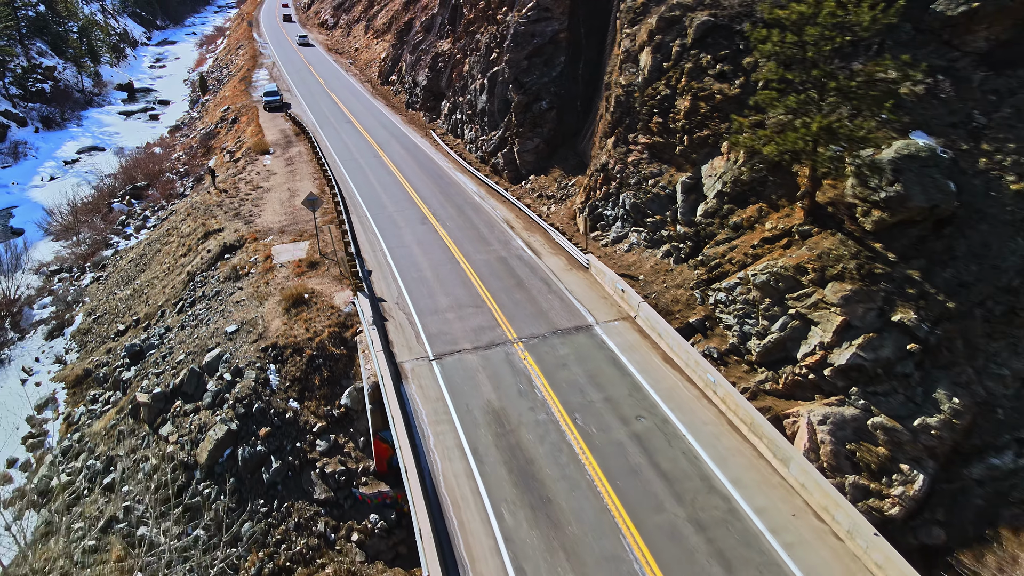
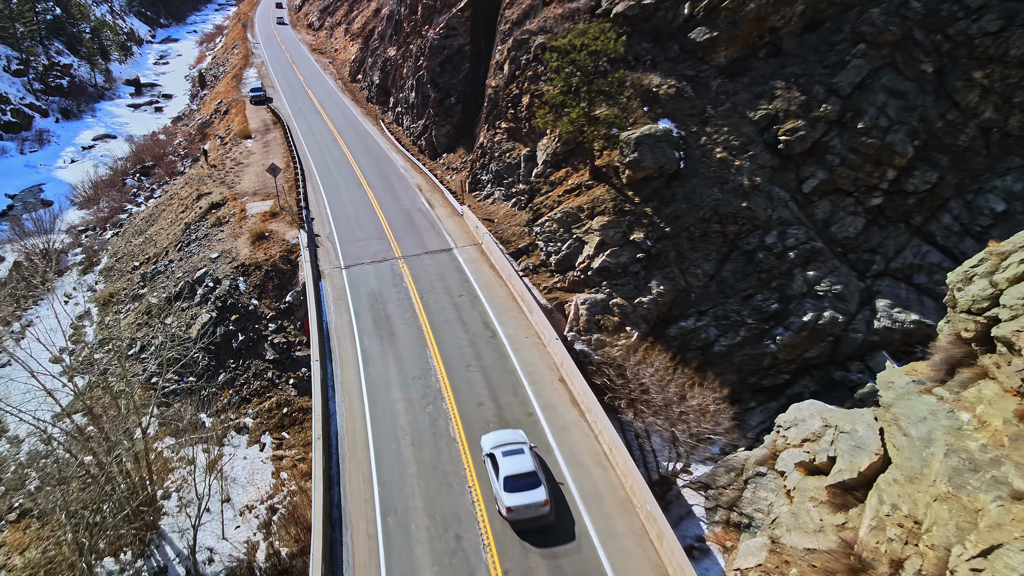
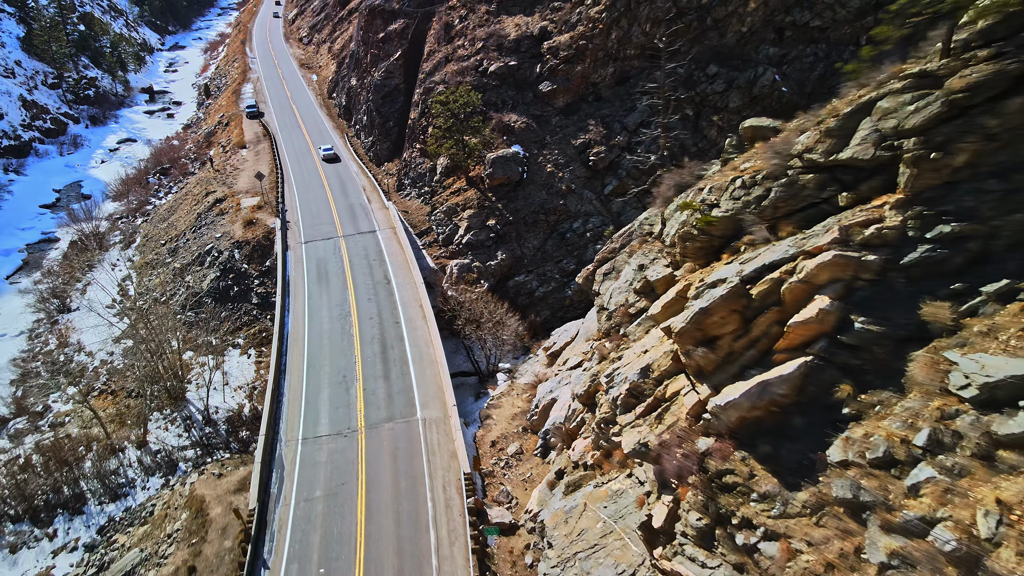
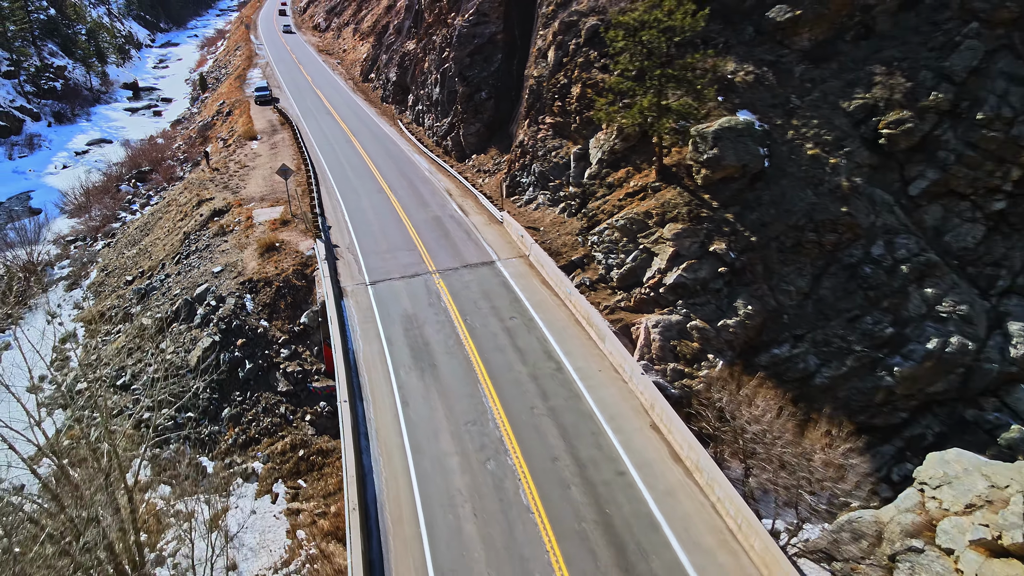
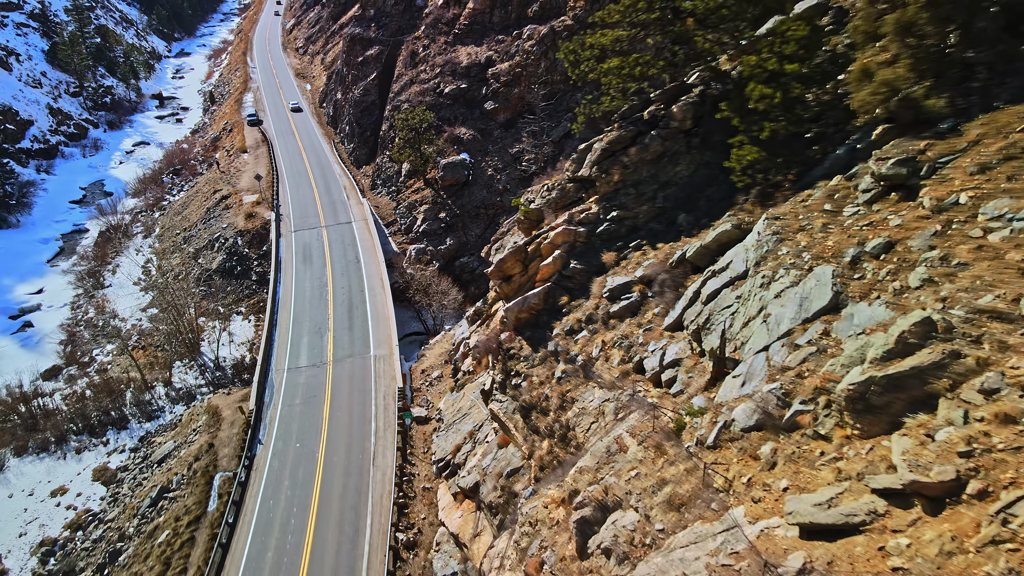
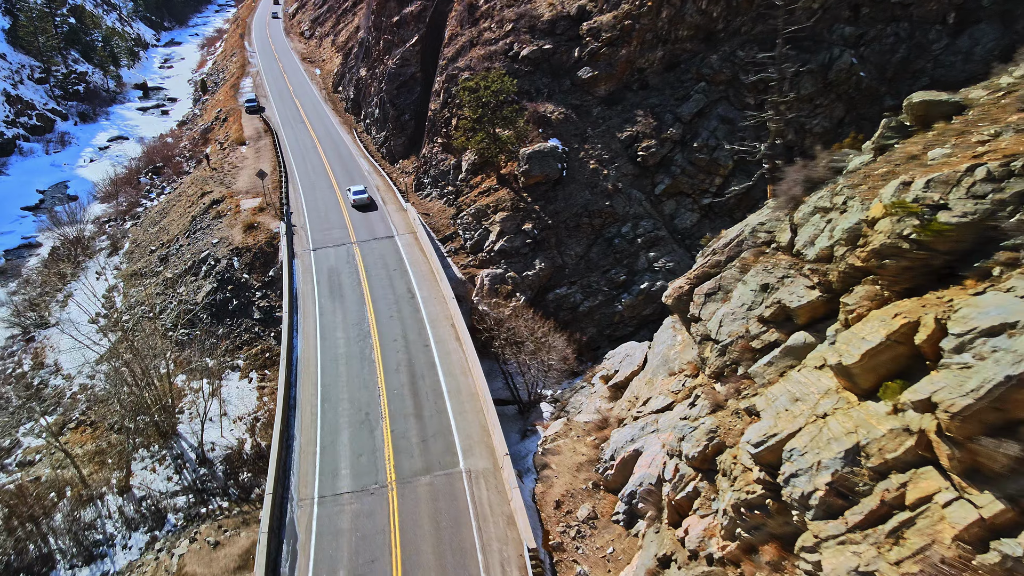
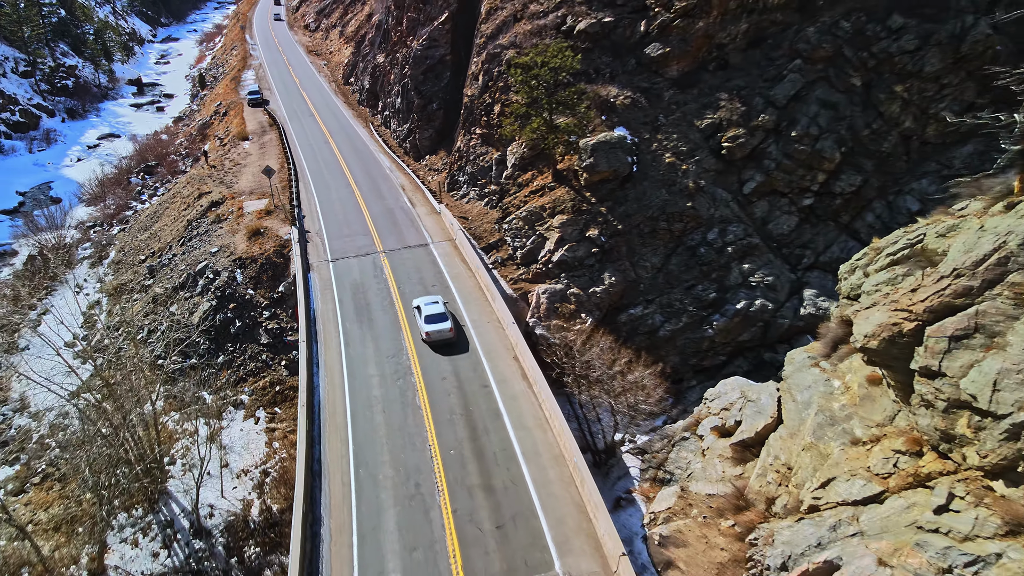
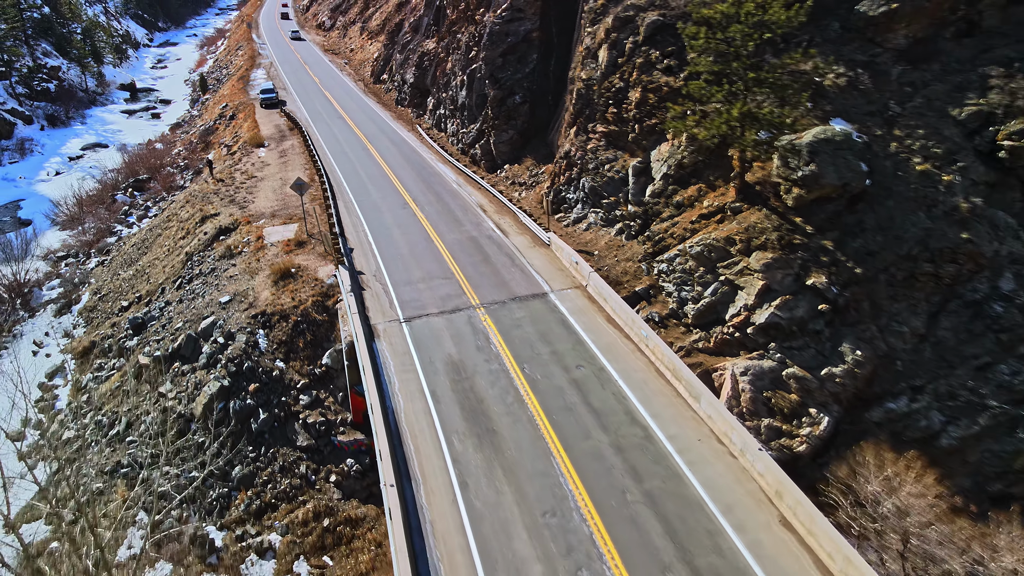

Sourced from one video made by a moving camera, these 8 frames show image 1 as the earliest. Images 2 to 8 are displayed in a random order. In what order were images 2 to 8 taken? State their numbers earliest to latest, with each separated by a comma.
8, 4, 2, 7, 6, 3, 5
